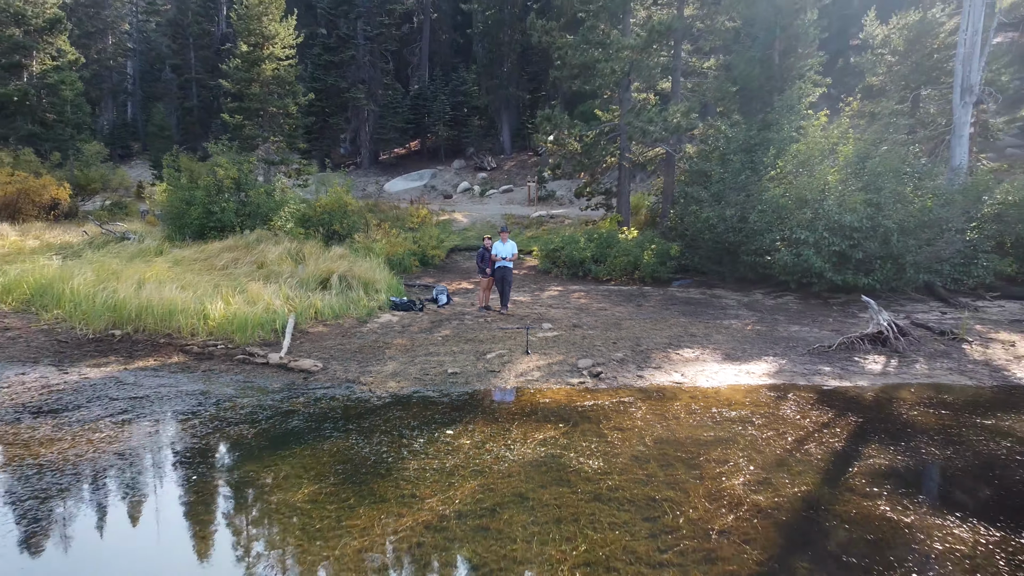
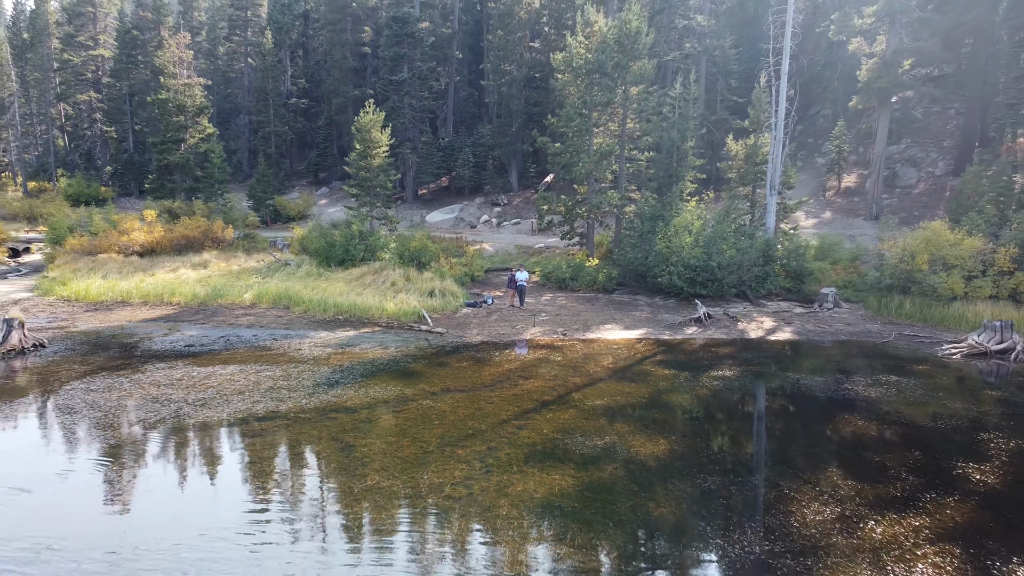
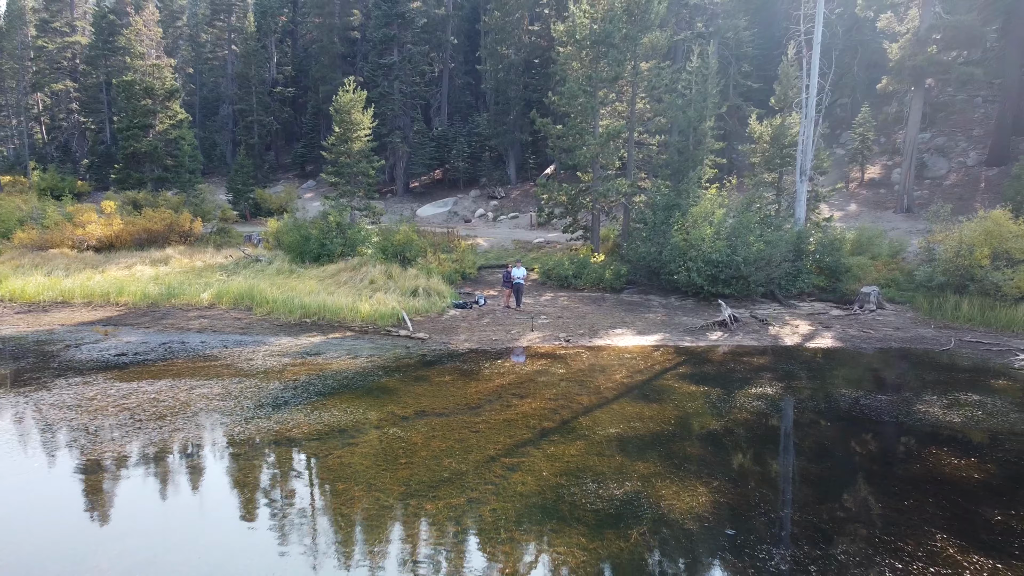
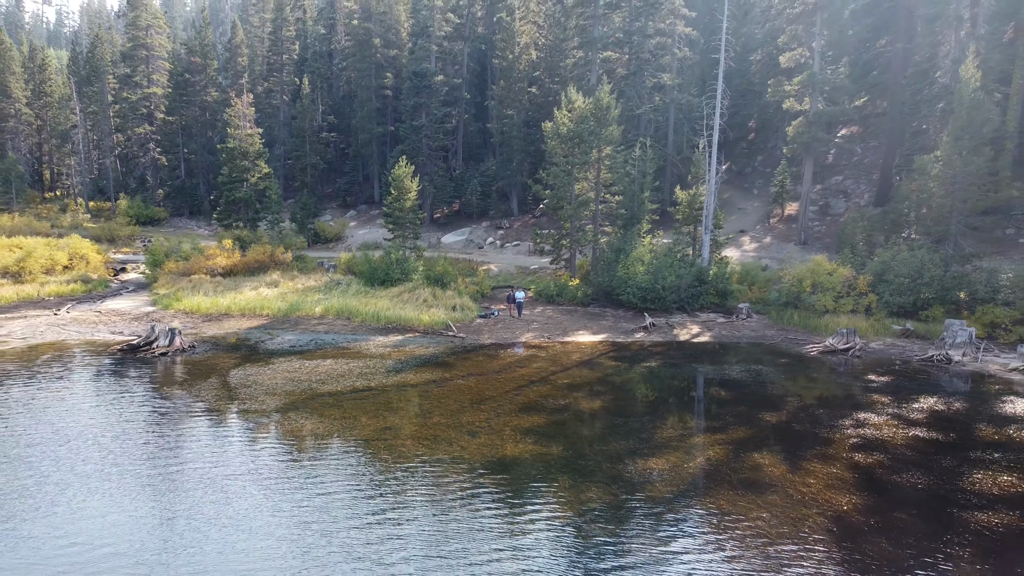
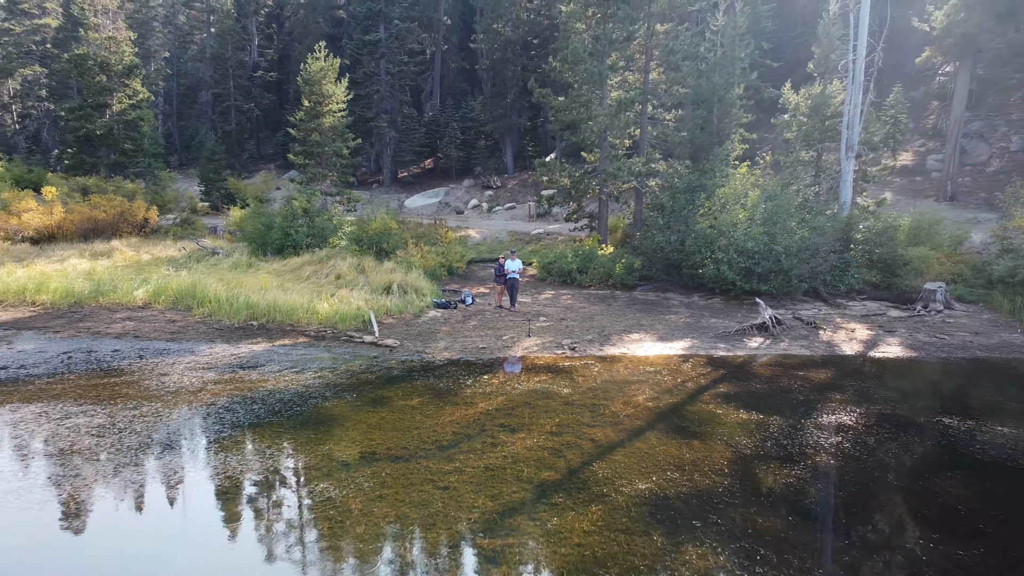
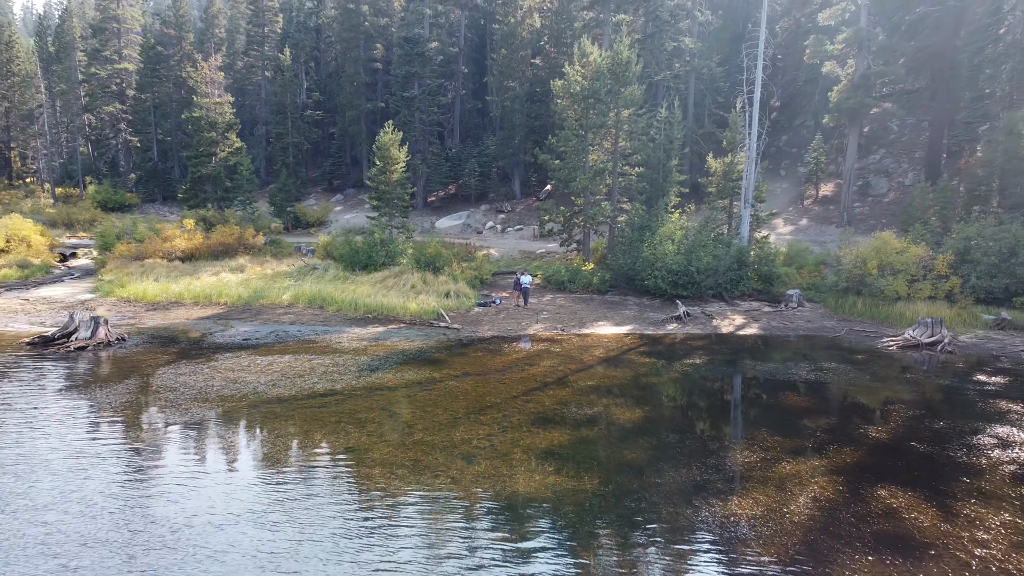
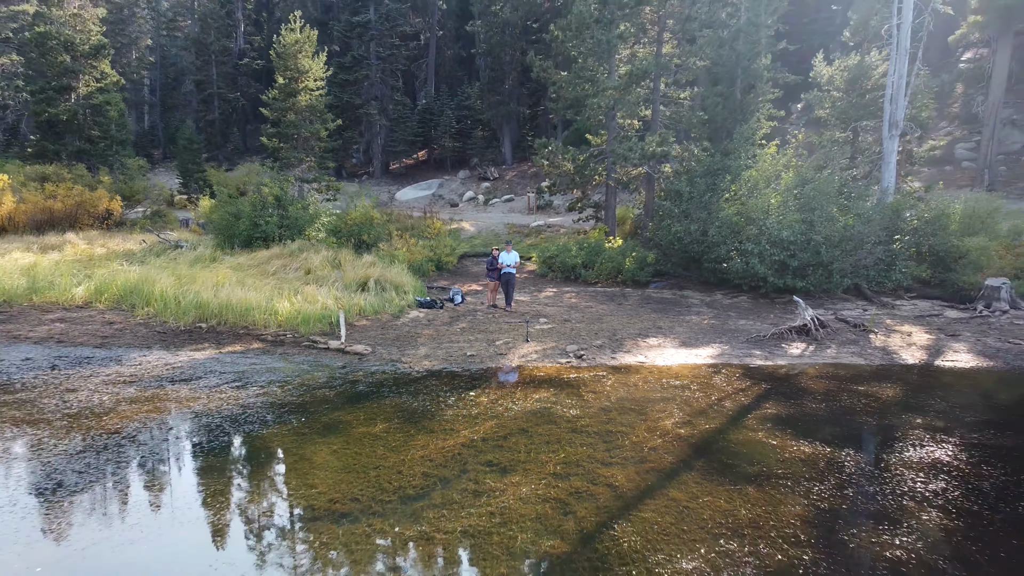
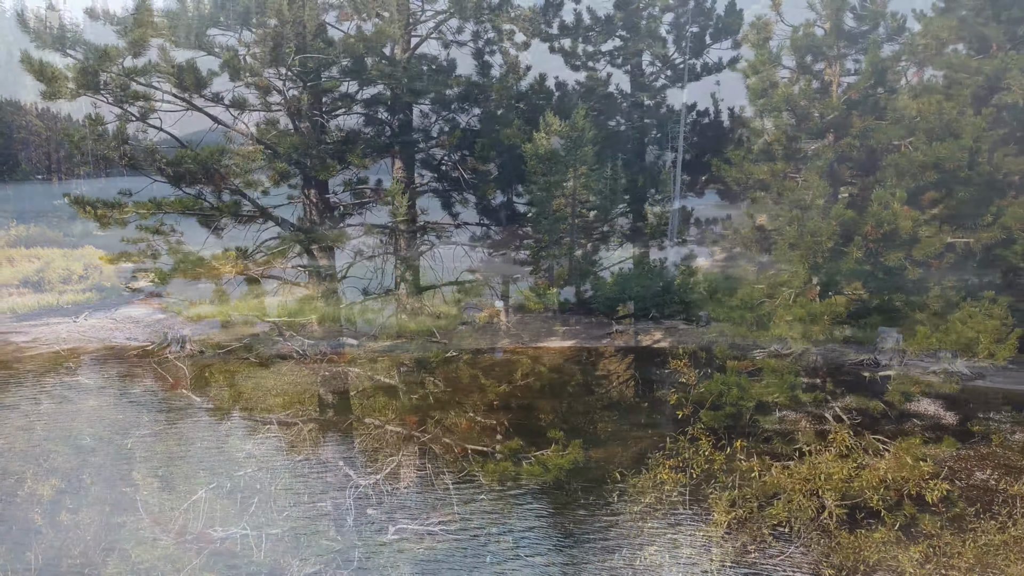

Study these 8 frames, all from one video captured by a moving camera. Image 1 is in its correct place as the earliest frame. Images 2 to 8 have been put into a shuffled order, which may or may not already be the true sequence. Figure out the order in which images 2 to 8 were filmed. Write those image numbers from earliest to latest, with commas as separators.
7, 5, 3, 2, 6, 4, 8
